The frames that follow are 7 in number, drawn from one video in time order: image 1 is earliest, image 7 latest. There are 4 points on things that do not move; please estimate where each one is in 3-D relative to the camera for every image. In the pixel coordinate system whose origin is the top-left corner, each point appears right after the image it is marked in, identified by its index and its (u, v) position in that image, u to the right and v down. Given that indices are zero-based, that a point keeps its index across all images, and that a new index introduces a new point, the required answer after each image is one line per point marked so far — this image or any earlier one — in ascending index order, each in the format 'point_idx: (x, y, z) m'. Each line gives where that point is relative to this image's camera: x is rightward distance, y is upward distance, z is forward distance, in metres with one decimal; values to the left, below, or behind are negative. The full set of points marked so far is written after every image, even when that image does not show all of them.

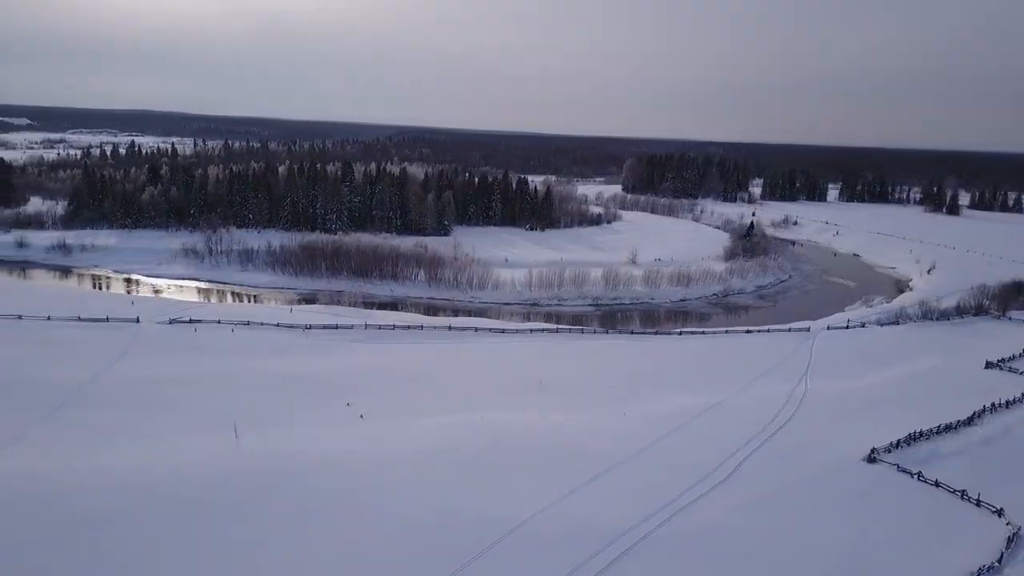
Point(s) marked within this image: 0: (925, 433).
0: (+9.6, -3.4, +19.0) m
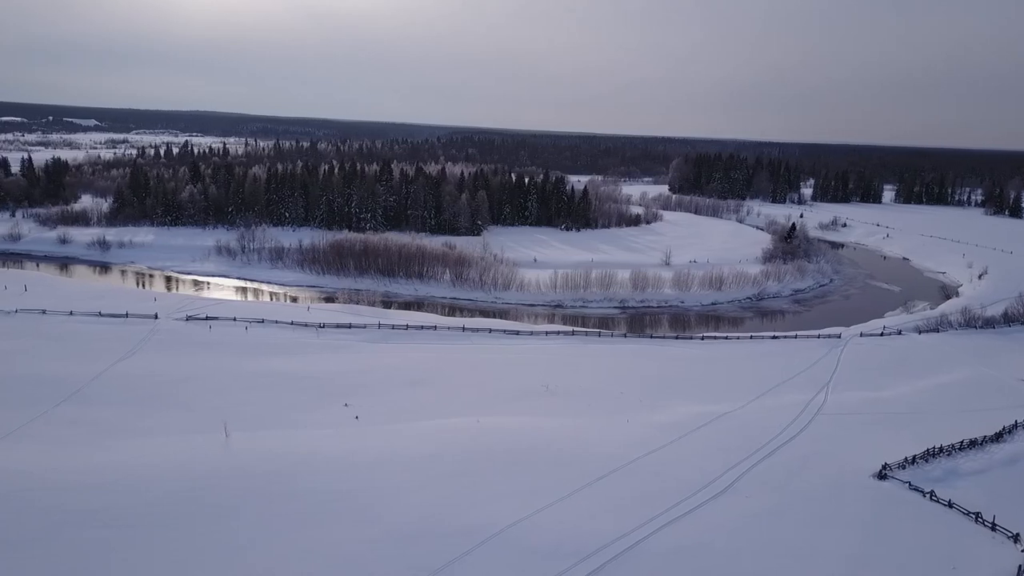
0: (+9.5, -3.6, +17.8) m
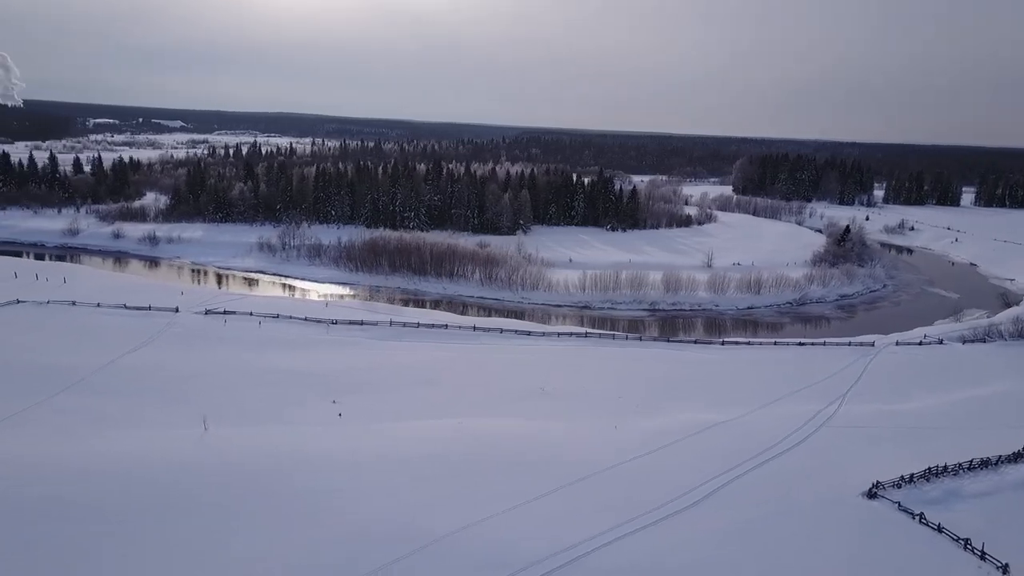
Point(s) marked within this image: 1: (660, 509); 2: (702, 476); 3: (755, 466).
0: (+8.9, -3.7, +16.5) m
1: (+3.0, -4.4, +16.6) m
2: (+4.2, -4.1, +18.1) m
3: (+5.7, -3.9, +18.7) m
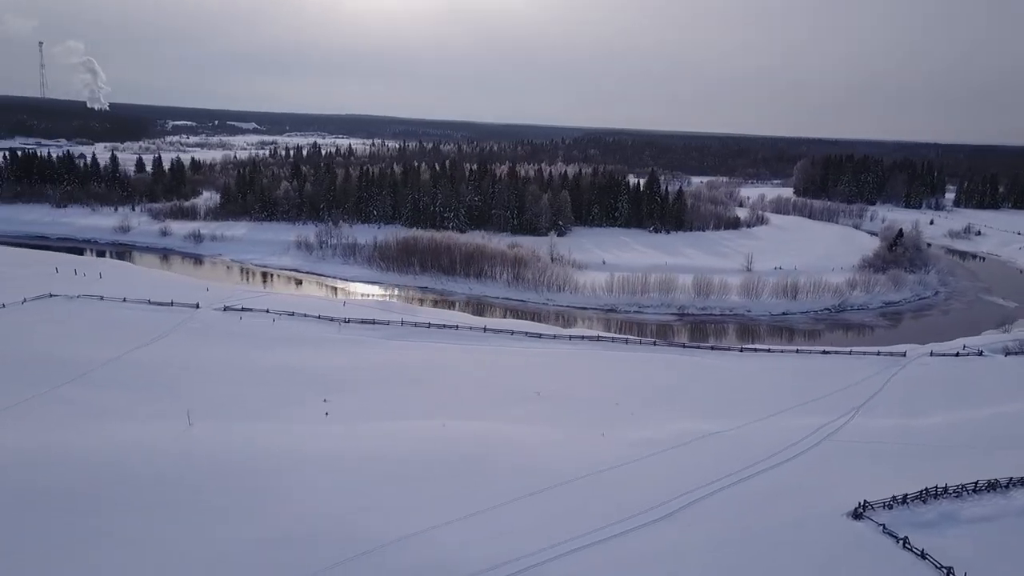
0: (+8.3, -3.8, +15.4) m
1: (+2.4, -4.5, +16.0) m
2: (+3.7, -4.1, +17.3) m
3: (+5.3, -4.0, +17.8) m
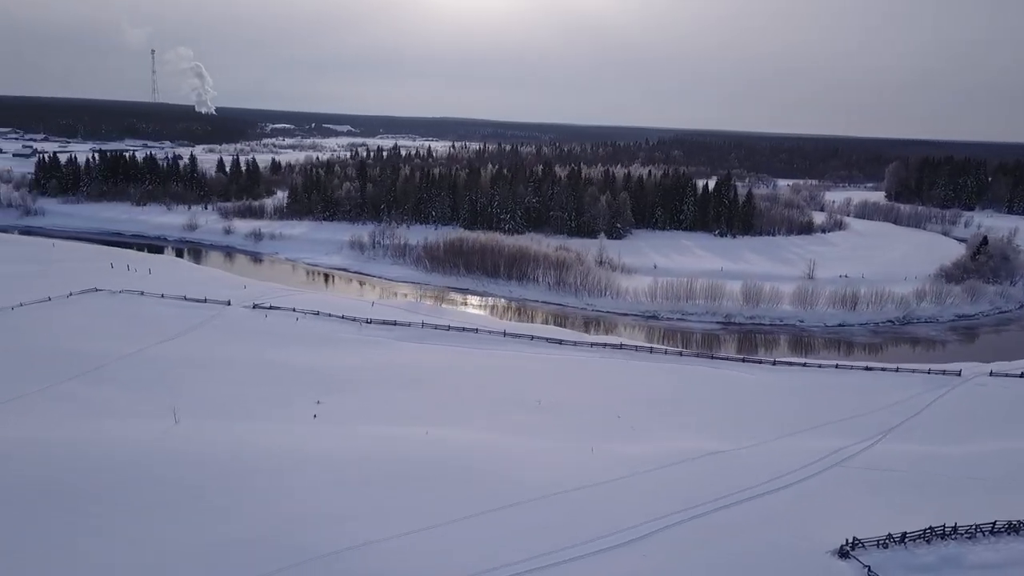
0: (+7.5, -4.1, +13.7) m
1: (+1.7, -4.6, +14.9) m
2: (+3.2, -4.3, +16.1) m
3: (+4.8, -4.2, +16.4) m
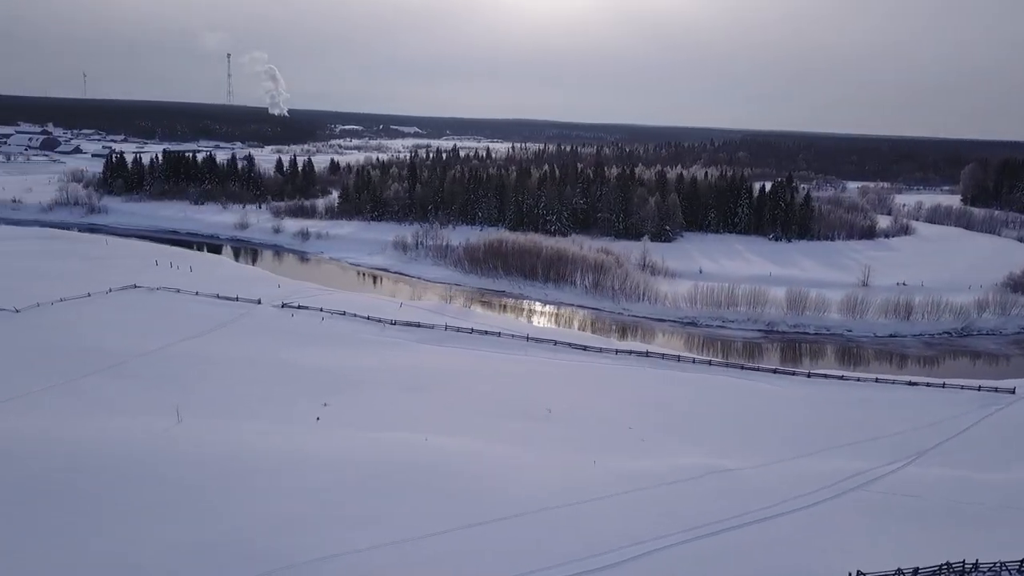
0: (+7.2, -4.3, +12.4) m
1: (+1.5, -4.7, +14.2) m
2: (+3.1, -4.4, +15.2) m
3: (+4.7, -4.4, +15.4) m
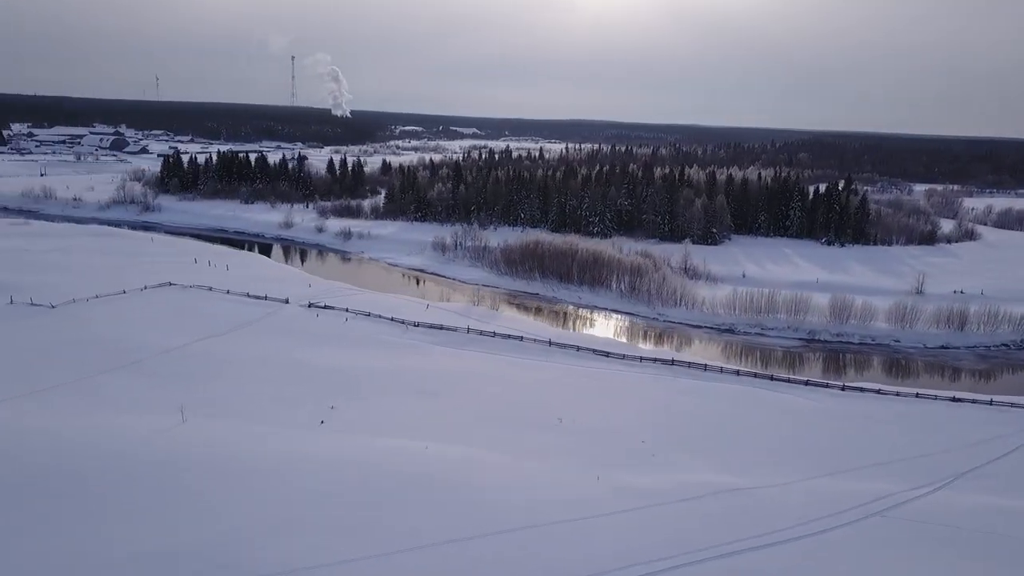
0: (+6.8, -4.5, +11.3) m
1: (+1.3, -4.8, +13.4) m
2: (+2.9, -4.6, +14.4) m
3: (+4.6, -4.5, +14.4) m
